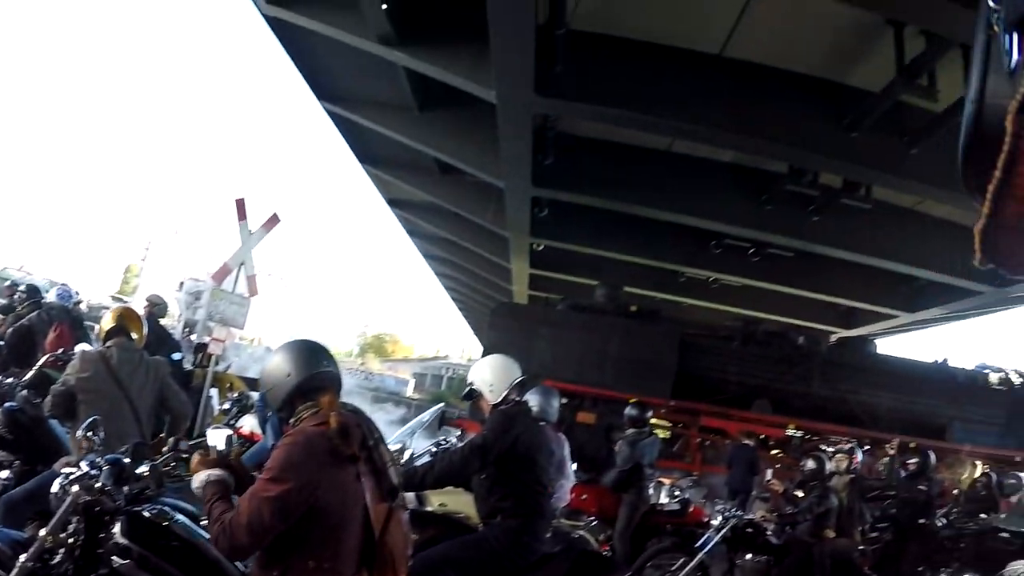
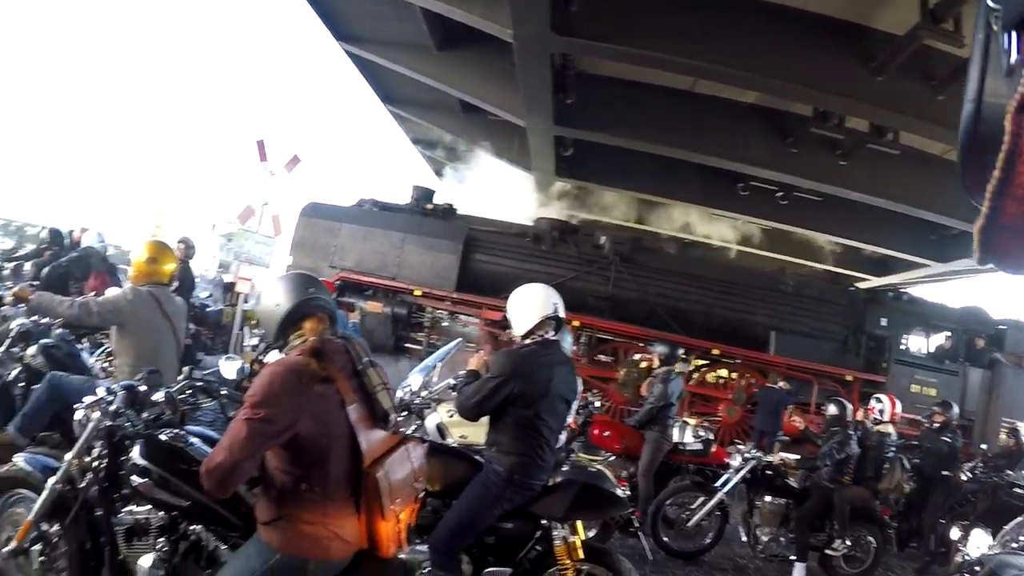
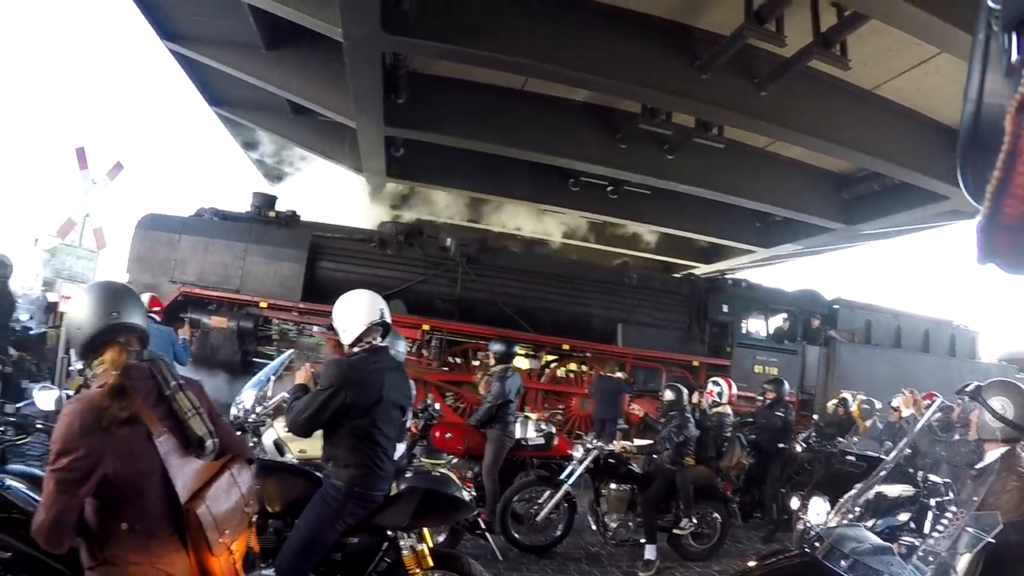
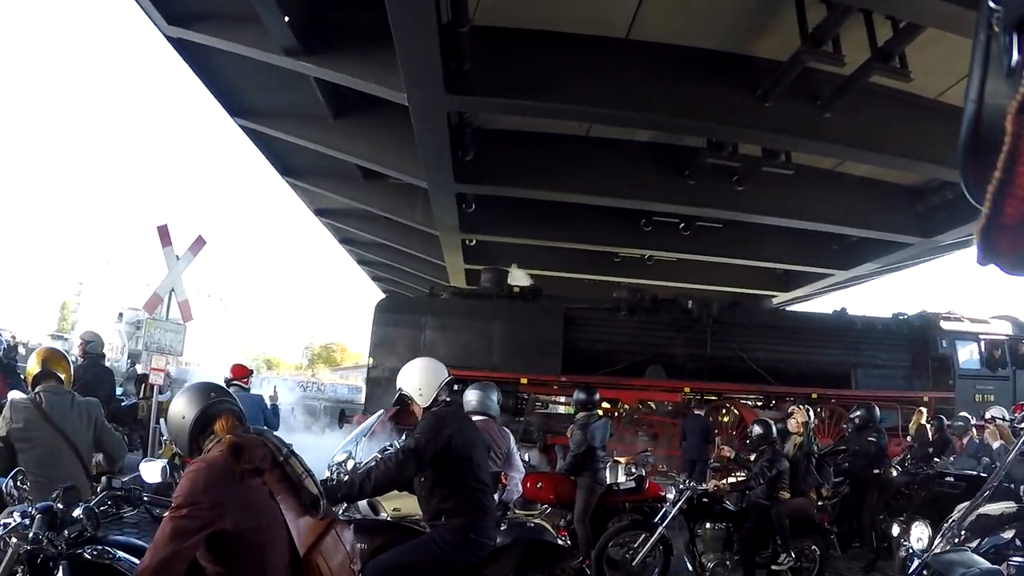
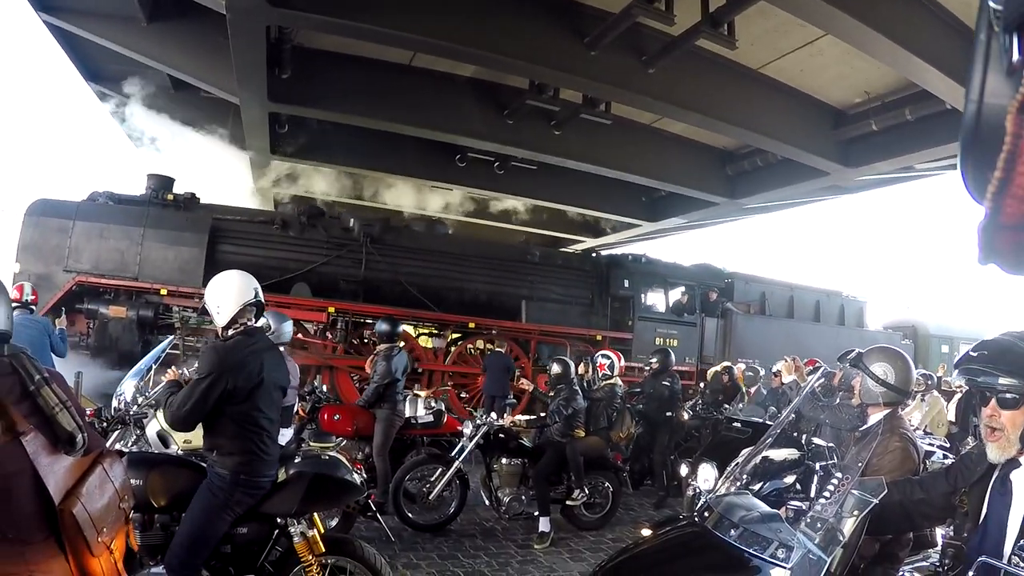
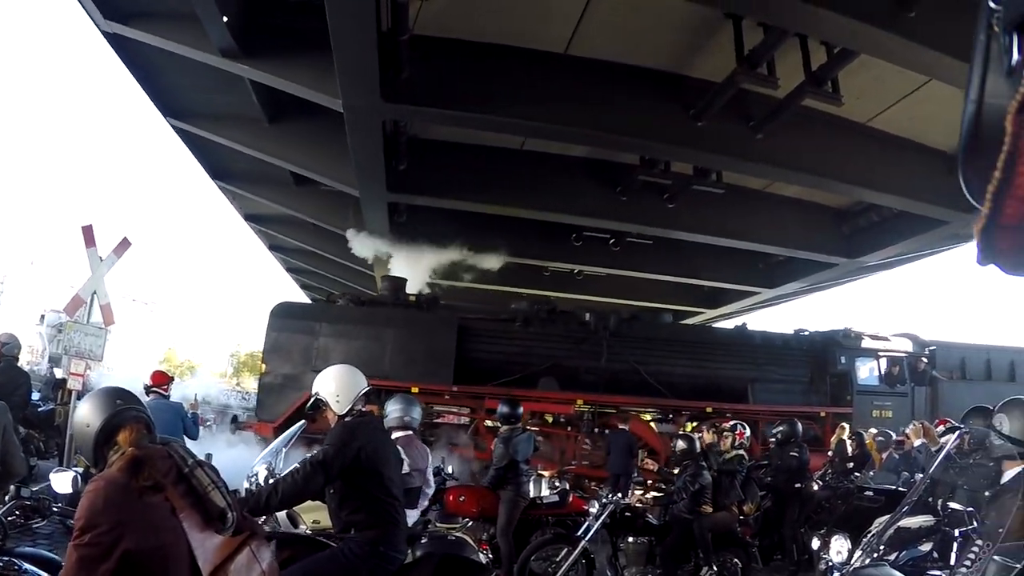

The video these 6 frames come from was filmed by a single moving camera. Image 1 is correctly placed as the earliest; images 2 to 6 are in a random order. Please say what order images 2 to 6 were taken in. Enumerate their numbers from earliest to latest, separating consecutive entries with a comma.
4, 6, 5, 3, 2
